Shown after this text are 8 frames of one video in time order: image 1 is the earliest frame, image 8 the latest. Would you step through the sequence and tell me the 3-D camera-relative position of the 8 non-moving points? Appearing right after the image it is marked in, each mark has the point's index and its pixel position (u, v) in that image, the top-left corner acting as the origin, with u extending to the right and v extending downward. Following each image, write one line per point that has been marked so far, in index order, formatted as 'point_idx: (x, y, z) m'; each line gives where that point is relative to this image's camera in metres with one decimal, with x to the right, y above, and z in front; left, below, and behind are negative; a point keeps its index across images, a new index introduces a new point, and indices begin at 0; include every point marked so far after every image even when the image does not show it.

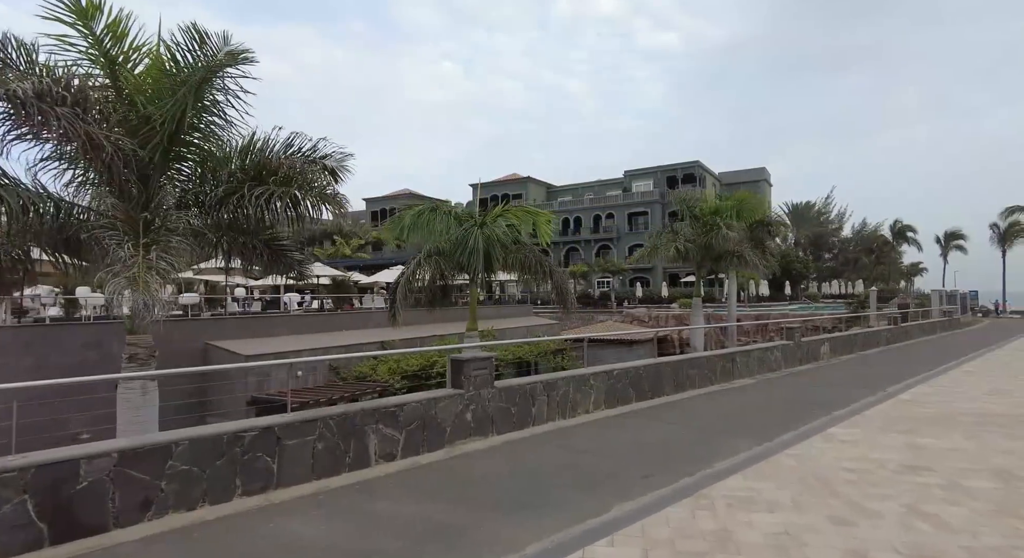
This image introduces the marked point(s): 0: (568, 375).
0: (+0.7, -1.2, +7.5) m
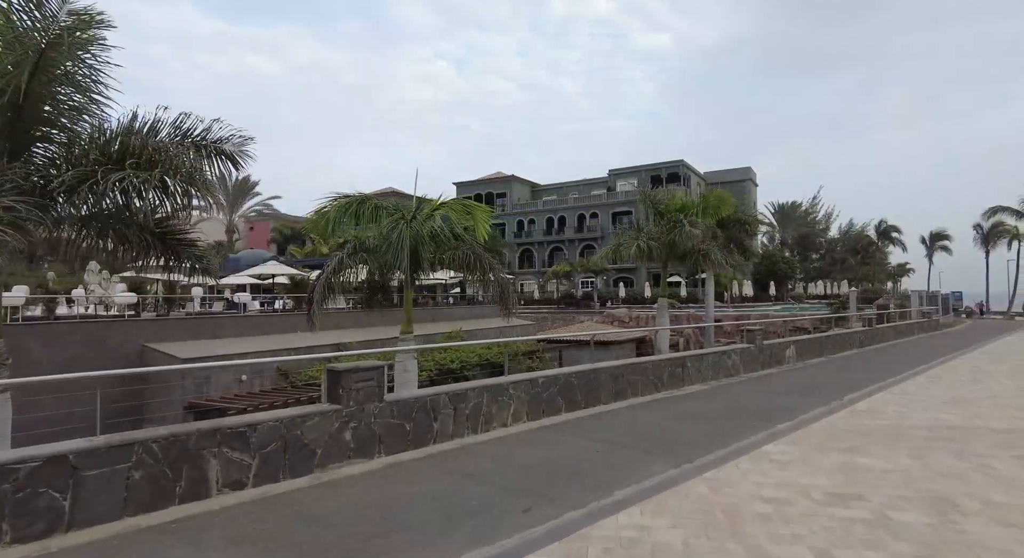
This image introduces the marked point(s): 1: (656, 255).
0: (-0.4, -1.2, +6.8) m
1: (+4.3, +0.7, +16.9) m
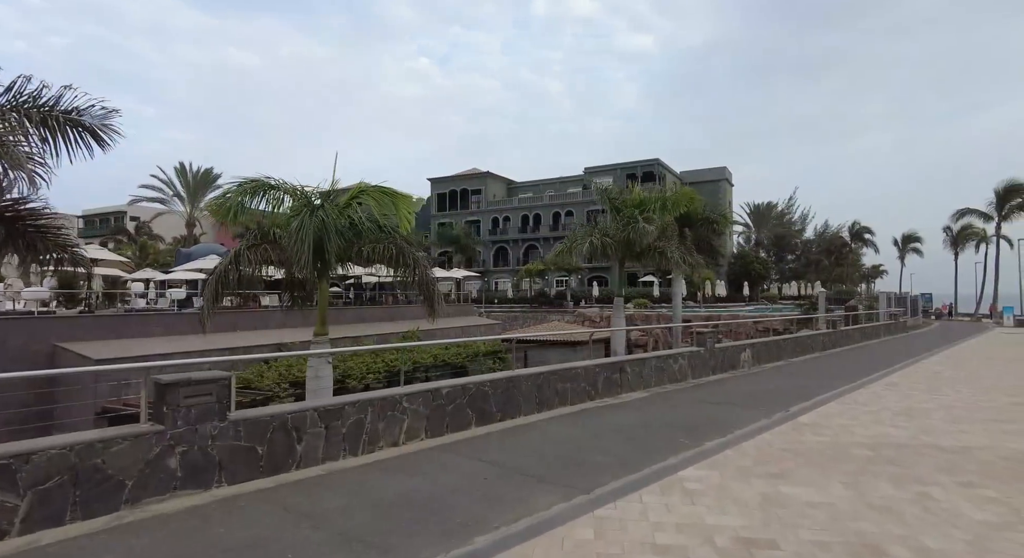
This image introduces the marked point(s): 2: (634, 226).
0: (-1.5, -1.2, +5.8) m
1: (+2.8, +0.7, +16.1) m
2: (+3.3, +1.4, +15.7) m
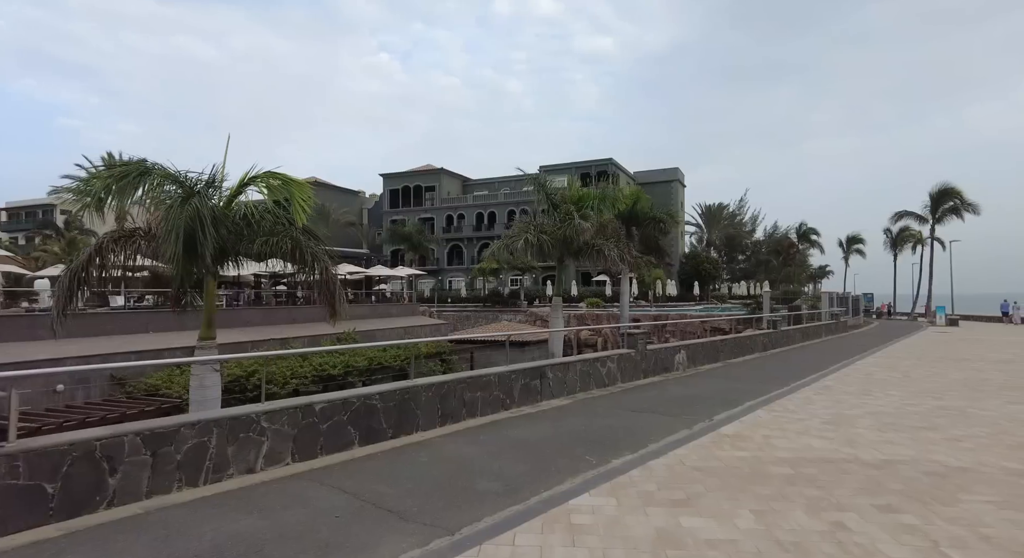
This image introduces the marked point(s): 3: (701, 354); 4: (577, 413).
0: (-2.6, -1.2, +4.9) m
1: (+1.1, +0.8, +15.4) m
2: (+1.6, +1.5, +15.1) m
3: (+4.6, -1.8, +14.1) m
4: (+0.9, -1.9, +8.2) m
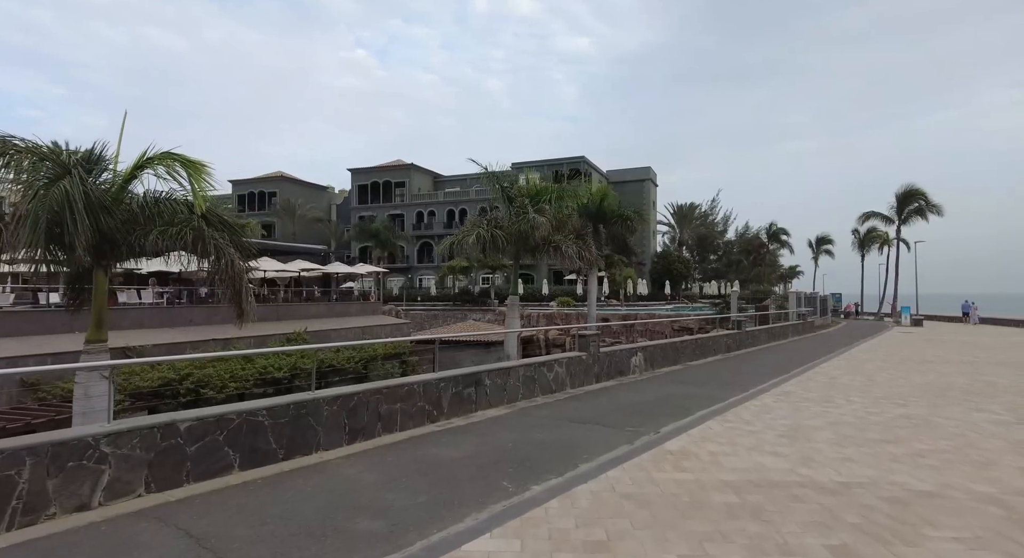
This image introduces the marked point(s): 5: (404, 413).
0: (-3.4, -1.1, +4.0) m
1: (-0.1, +0.8, +14.6) m
2: (+0.4, +1.5, +14.3) m
3: (+3.4, -1.8, +13.5) m
4: (0.0, -1.9, +7.4) m
5: (-1.3, -1.6, +7.0) m
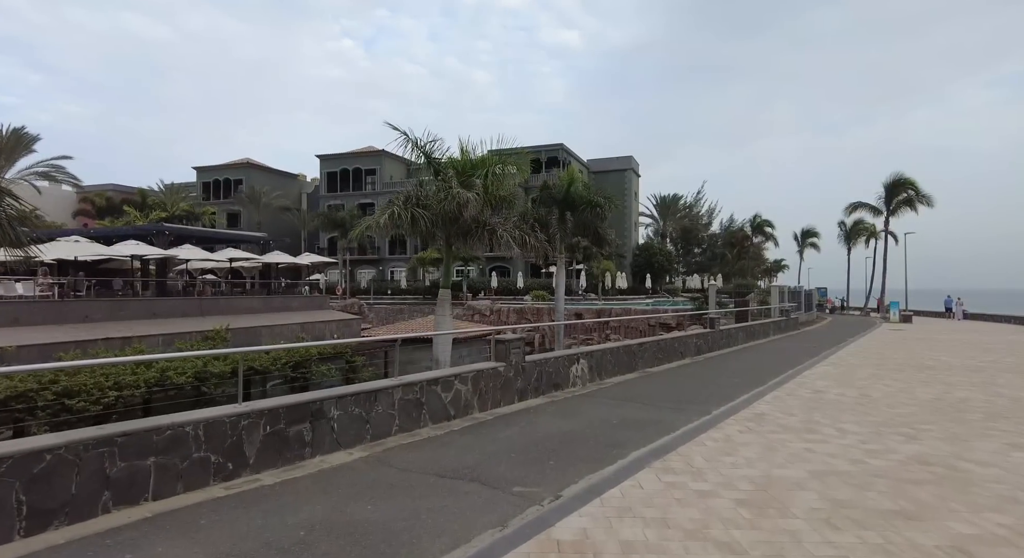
0: (-4.7, -1.0, +1.5) m
1: (-1.7, +1.0, +12.2) m
2: (-1.2, +1.7, +11.8) m
3: (+1.9, -1.6, +11.1) m
4: (-1.4, -1.7, +4.9) m
5: (-2.7, -1.5, +4.5) m
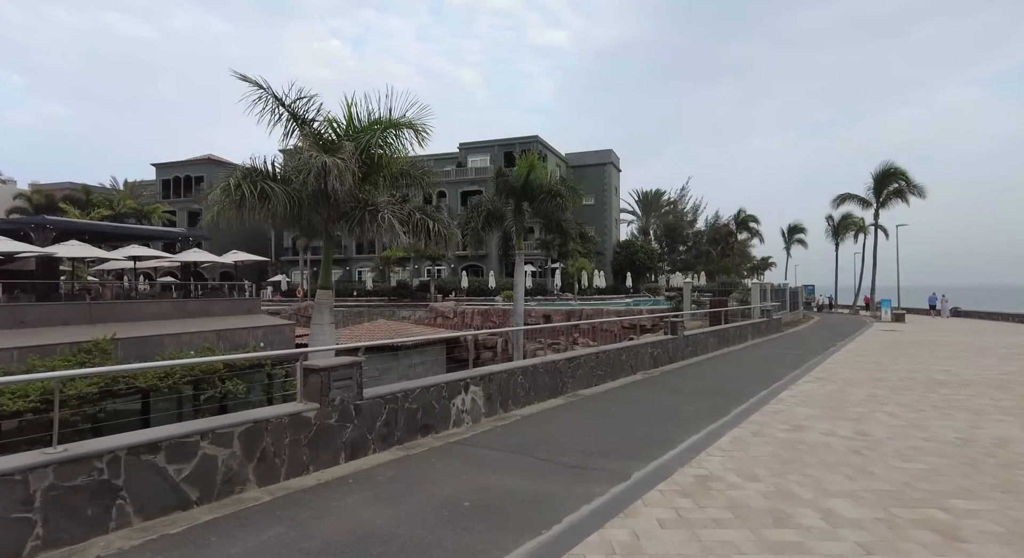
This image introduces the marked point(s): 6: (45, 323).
0: (-6.3, -1.0, -1.5) m
1: (-3.5, +1.0, +9.3) m
2: (-2.9, +1.7, +9.0) m
3: (+0.2, -1.6, +8.3) m
4: (-3.1, -1.7, +2.1) m
5: (-4.3, -1.5, +1.6) m
6: (-13.7, -1.3, +17.2) m
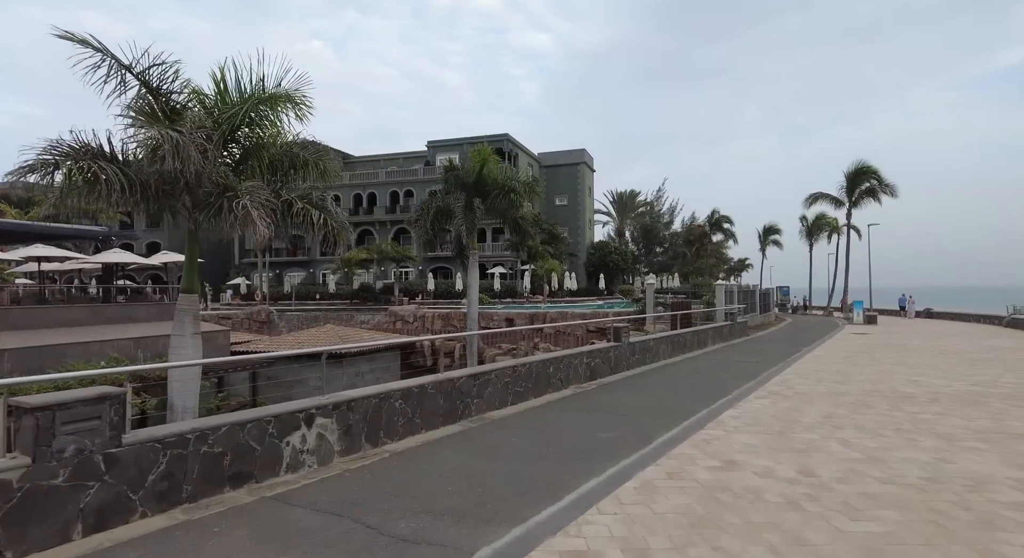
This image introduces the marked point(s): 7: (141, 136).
0: (-7.4, -1.0, -3.2) m
1: (-4.9, +1.0, +7.7) m
2: (-4.4, +1.7, +7.4) m
3: (-1.3, -1.6, +6.8) m
4: (-4.3, -1.7, +0.4) m
5: (-5.5, -1.5, 0.0) m
6: (-15.3, -1.4, +15.3) m
7: (-4.7, +1.8, +7.5) m
